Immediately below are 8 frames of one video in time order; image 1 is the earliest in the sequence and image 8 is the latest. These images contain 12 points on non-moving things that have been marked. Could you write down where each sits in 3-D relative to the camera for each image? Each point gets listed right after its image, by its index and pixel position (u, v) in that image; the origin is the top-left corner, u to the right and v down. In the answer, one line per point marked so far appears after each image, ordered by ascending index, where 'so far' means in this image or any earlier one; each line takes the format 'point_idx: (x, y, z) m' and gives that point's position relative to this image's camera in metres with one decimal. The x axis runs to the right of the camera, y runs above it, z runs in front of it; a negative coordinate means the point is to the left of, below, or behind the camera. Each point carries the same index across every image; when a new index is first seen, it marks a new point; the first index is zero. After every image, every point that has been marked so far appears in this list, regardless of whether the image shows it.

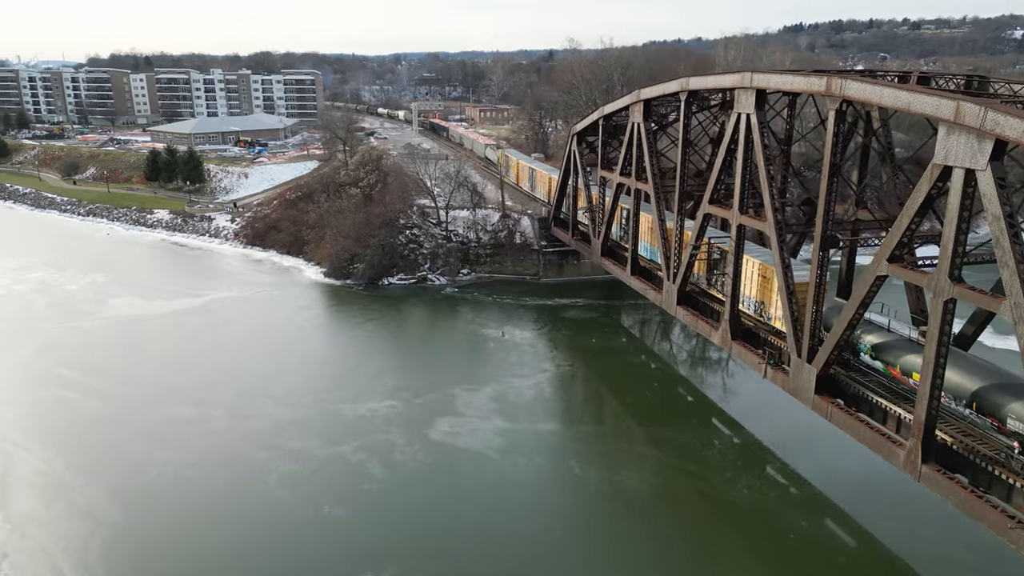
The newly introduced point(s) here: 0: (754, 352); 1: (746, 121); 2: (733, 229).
0: (+6.2, -1.6, +18.2) m
1: (+5.9, +4.2, +18.0) m
2: (+5.8, +1.6, +18.8) m
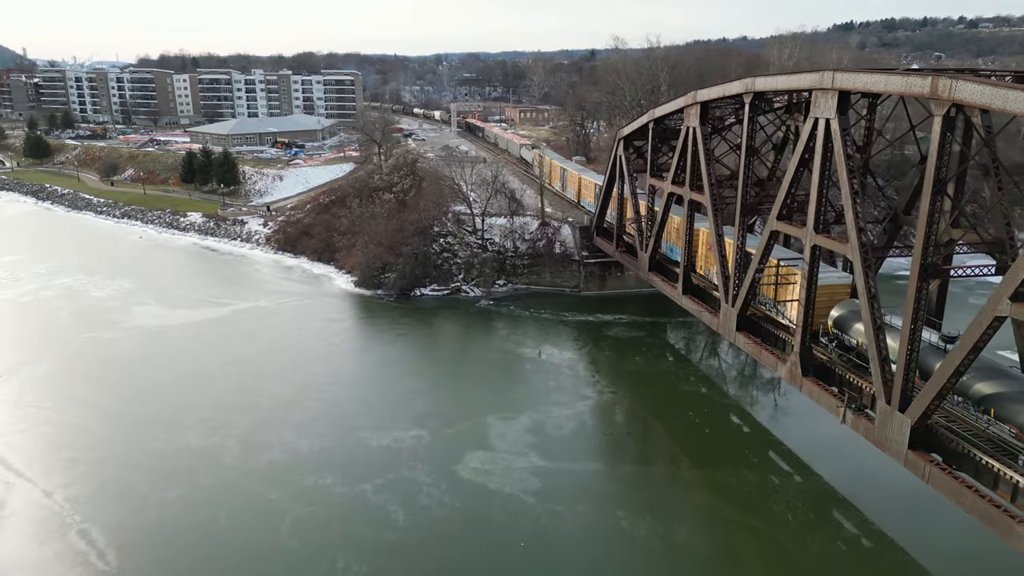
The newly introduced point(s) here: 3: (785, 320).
0: (+7.0, -2.3, +15.8) m
1: (+6.9, +3.5, +15.6) m
2: (+6.8, +0.9, +16.5) m
3: (+7.3, -0.8, +19.0) m
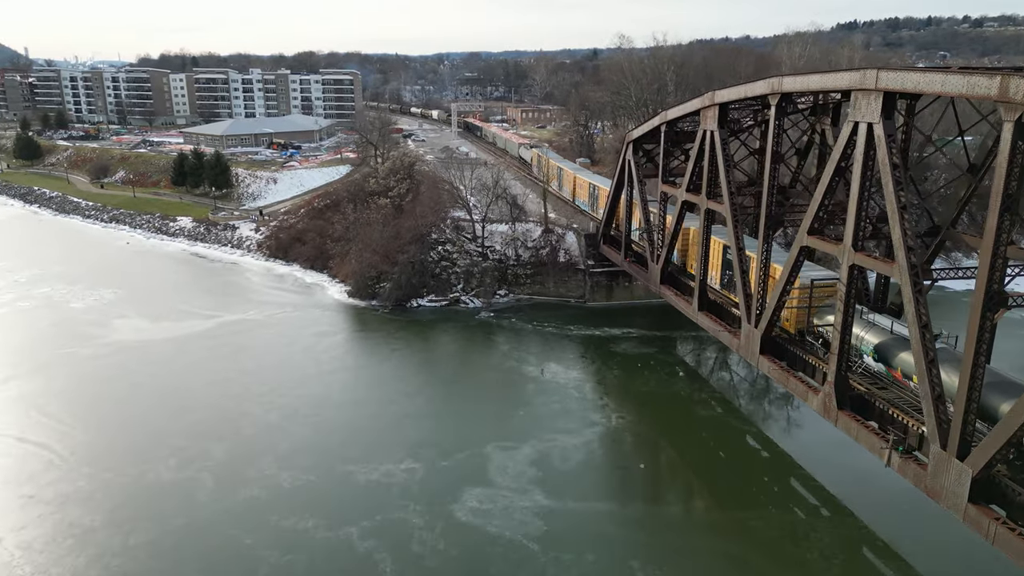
0: (+7.1, -2.8, +14.1) m
1: (+6.9, +3.0, +13.9) m
2: (+6.8, +0.4, +14.7) m
3: (+7.3, -1.3, +17.3) m
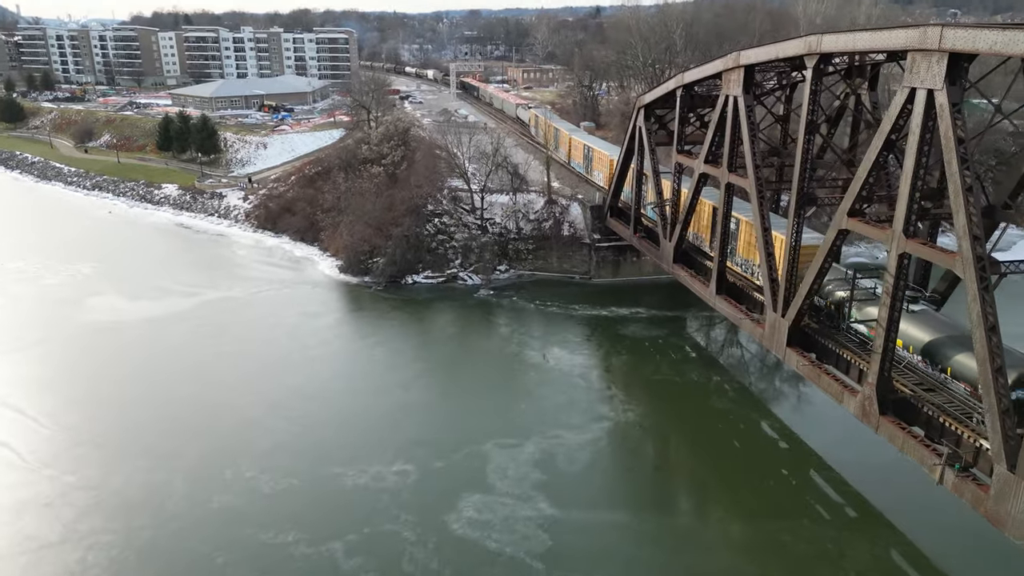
0: (+7.1, -2.7, +12.4) m
1: (+6.9, +3.1, +11.9) m
2: (+6.8, +0.5, +12.9) m
3: (+7.3, -1.0, +15.5) m
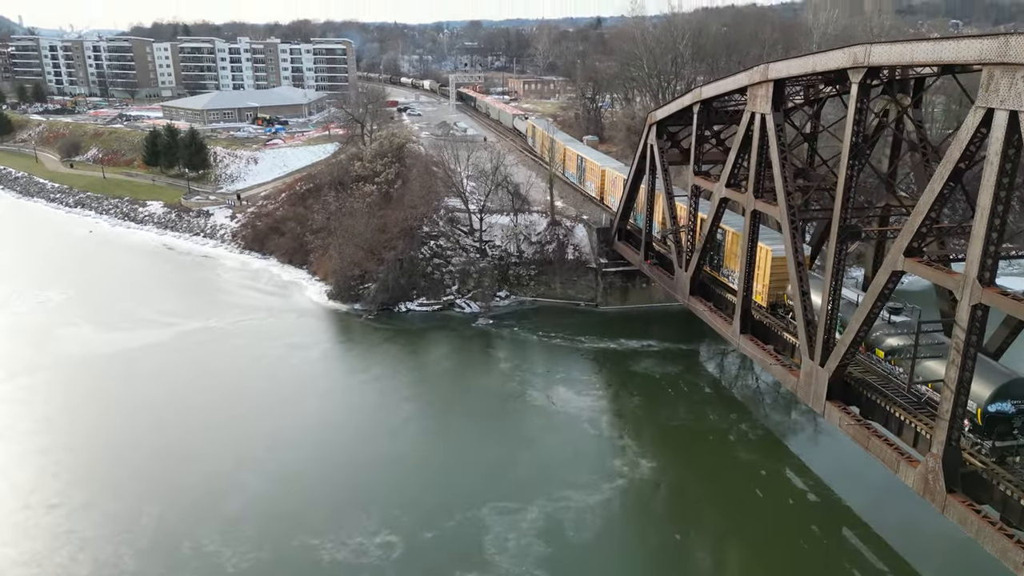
0: (+7.1, -3.5, +10.3) m
1: (+6.9, +2.3, +9.9) m
2: (+6.8, -0.3, +10.9) m
3: (+7.3, -1.9, +13.5) m
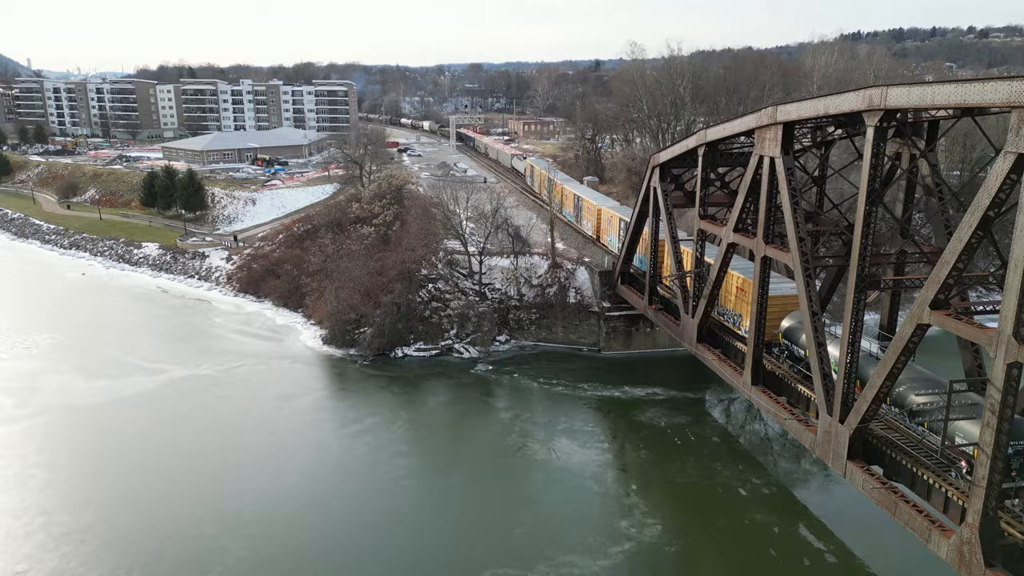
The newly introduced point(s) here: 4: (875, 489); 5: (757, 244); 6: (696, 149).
0: (+7.1, -4.3, +9.4) m
1: (+7.0, +1.5, +9.3) m
2: (+6.9, -1.1, +10.1) m
3: (+7.3, -2.8, +12.6) m
4: (+6.3, -3.5, +12.5) m
5: (+5.6, +1.0, +16.4) m
6: (+4.9, +3.7, +18.9) m
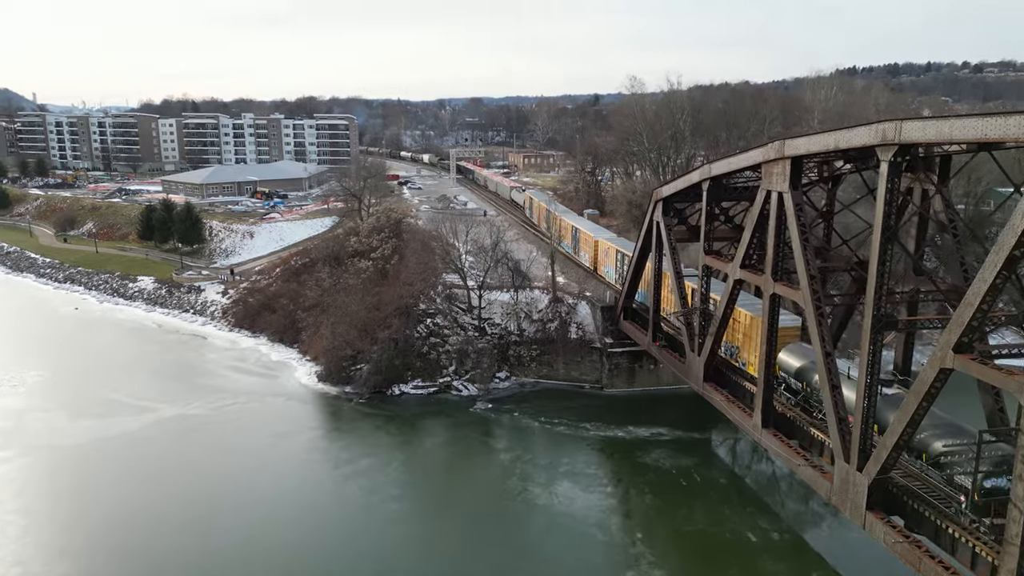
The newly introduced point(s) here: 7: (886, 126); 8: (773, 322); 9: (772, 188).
0: (+7.1, -4.8, +8.6) m
1: (+6.9, +1.0, +8.8) m
2: (+6.8, -1.7, +9.5) m
3: (+7.3, -3.5, +11.9) m
4: (+6.3, -4.1, +11.7) m
5: (+5.6, +0.2, +15.9) m
6: (+4.9, +2.7, +18.5) m
7: (+6.3, +2.7, +12.0) m
8: (+5.7, -0.8, +15.8) m
9: (+5.7, +2.2, +15.6) m
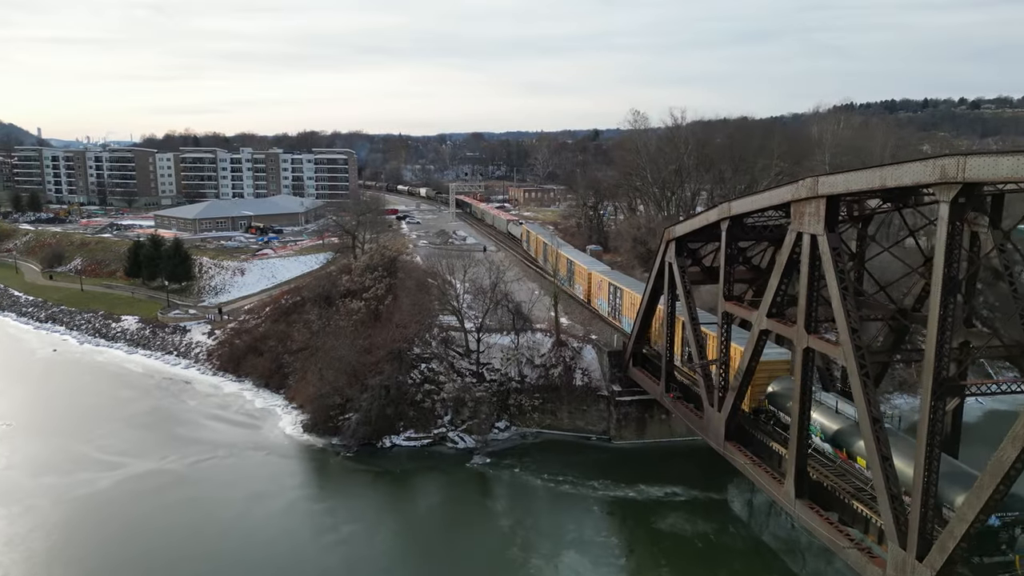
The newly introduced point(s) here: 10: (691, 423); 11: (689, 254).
0: (+7.1, -5.5, +6.6) m
1: (+7.0, +0.3, +7.1) m
2: (+6.9, -2.4, +7.6) m
3: (+7.4, -4.4, +10.0) m
4: (+6.3, -5.0, +9.8) m
5: (+5.7, -0.8, +14.1) m
6: (+4.9, +1.6, +16.9) m
7: (+6.3, +1.9, +10.4) m
8: (+5.8, -1.8, +14.0) m
9: (+5.7, +1.2, +13.9) m
10: (+4.7, -3.5, +18.7) m
11: (+5.0, +1.0, +19.8) m
